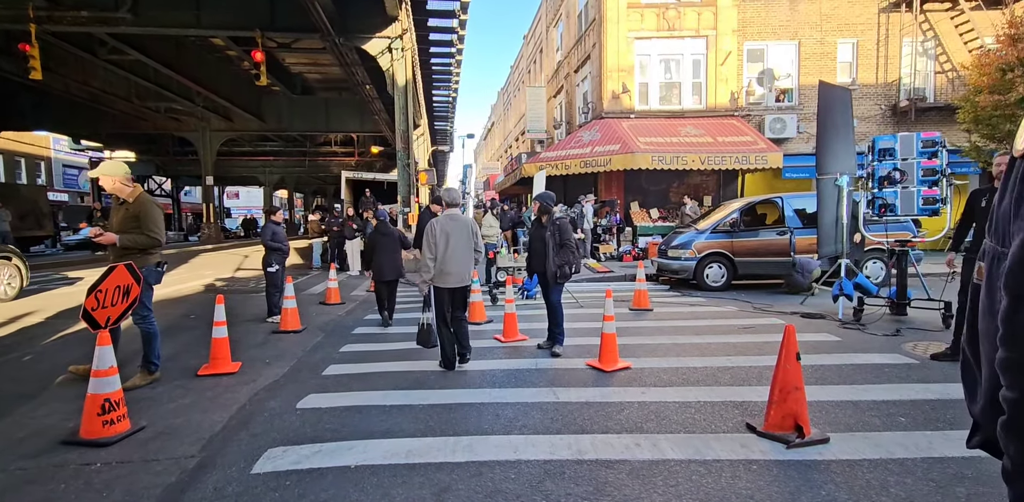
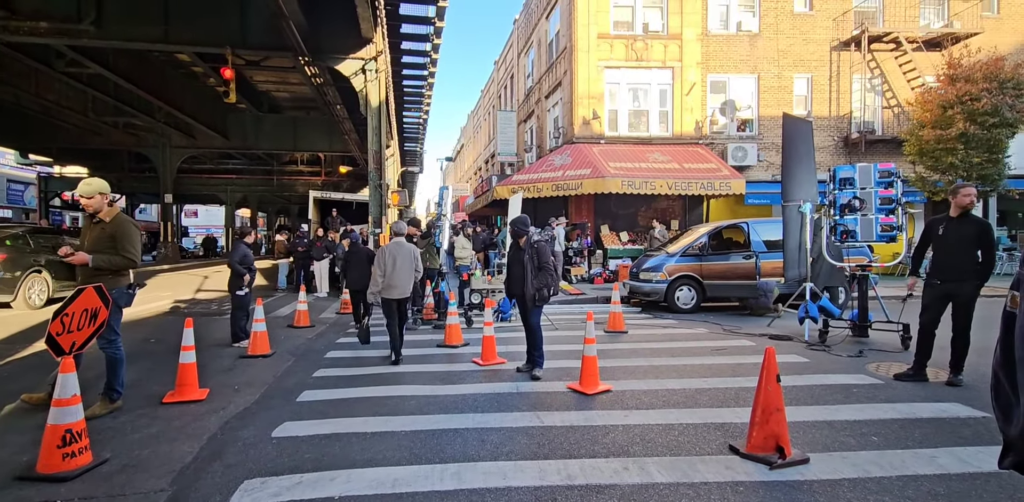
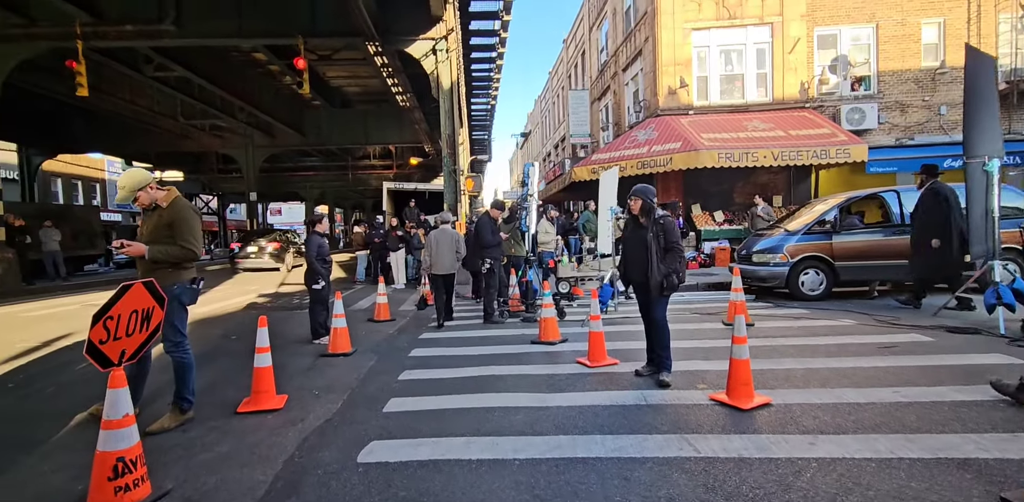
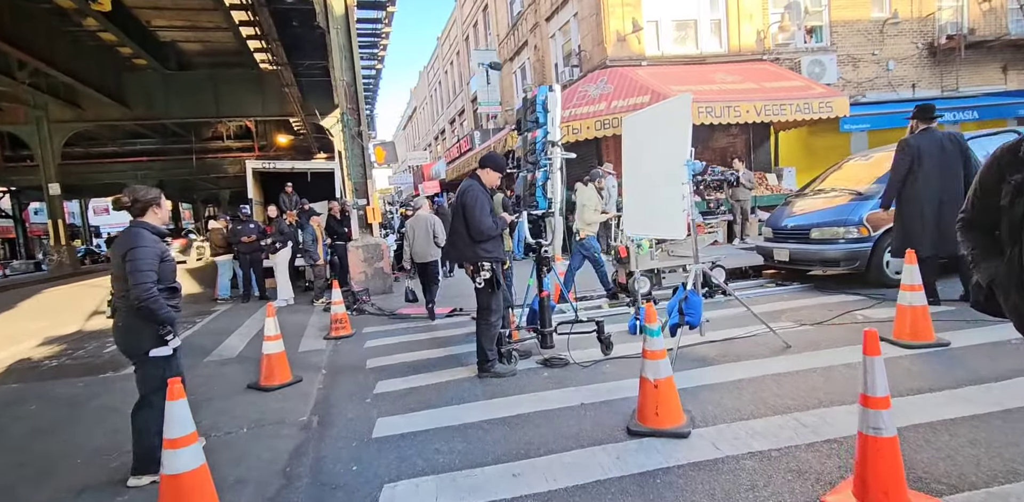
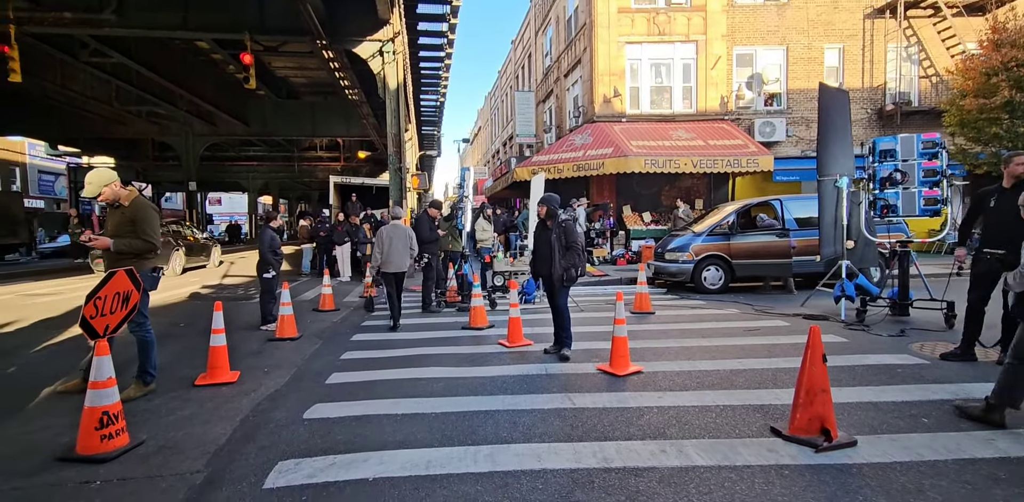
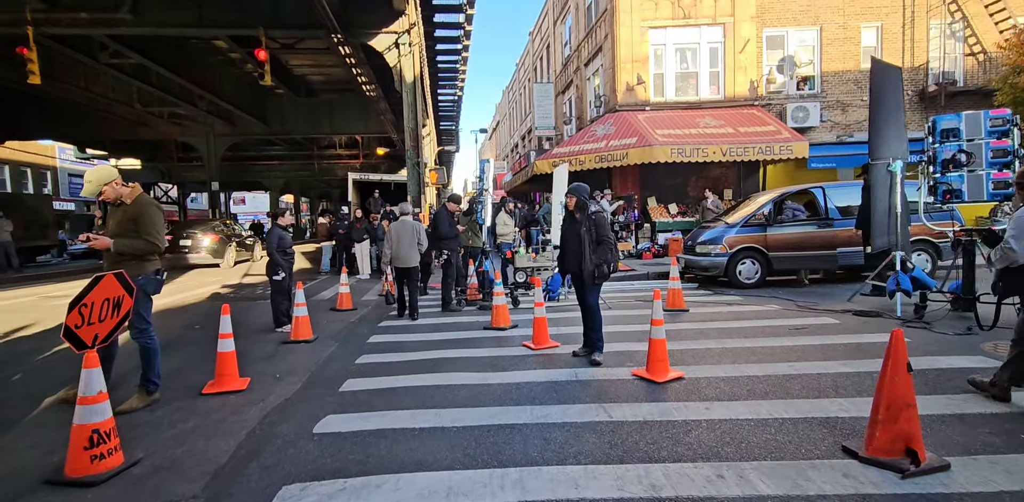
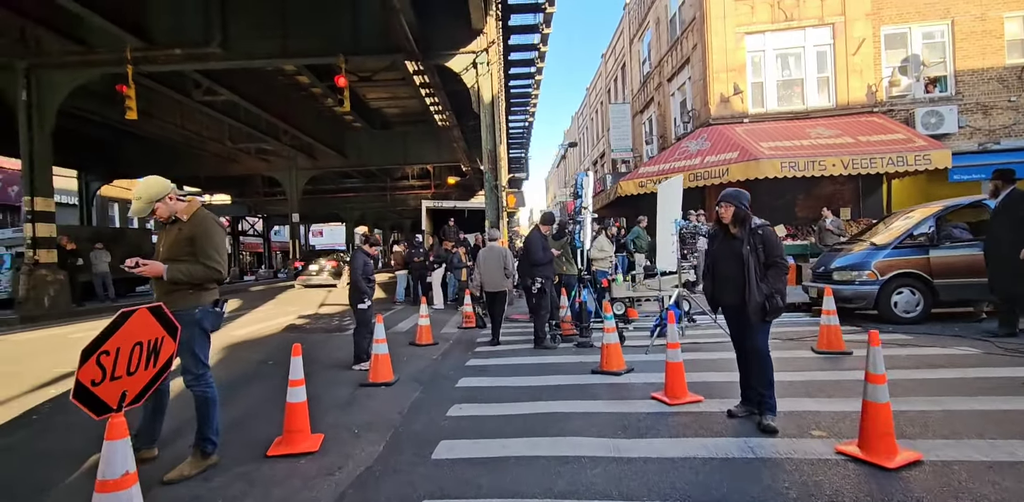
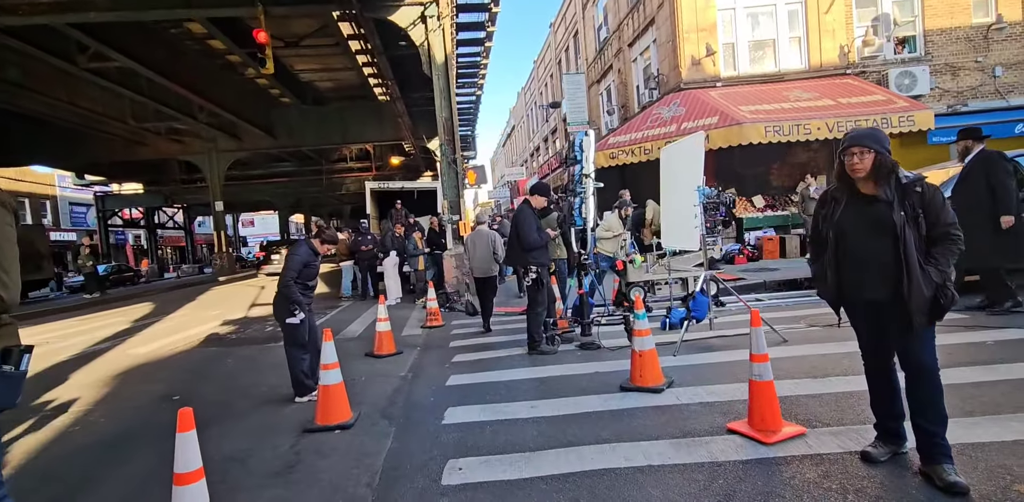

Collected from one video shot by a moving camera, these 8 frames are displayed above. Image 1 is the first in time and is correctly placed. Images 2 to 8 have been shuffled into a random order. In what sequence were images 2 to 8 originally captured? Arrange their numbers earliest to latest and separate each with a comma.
2, 5, 6, 3, 7, 8, 4
